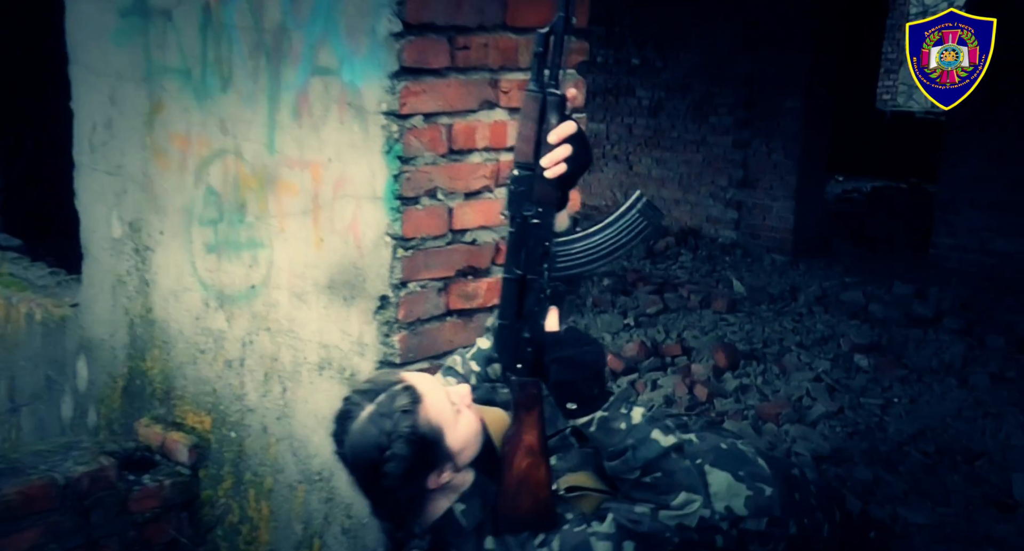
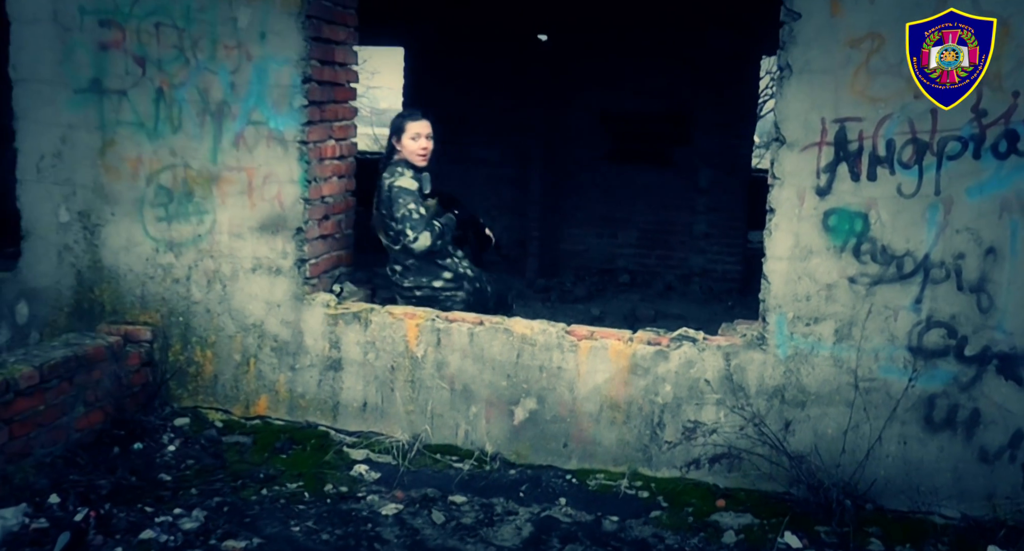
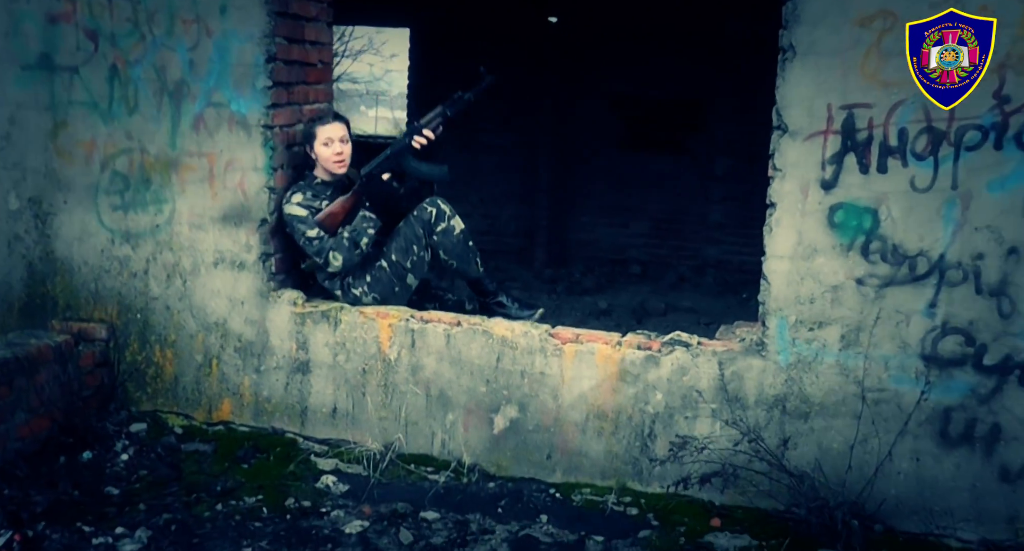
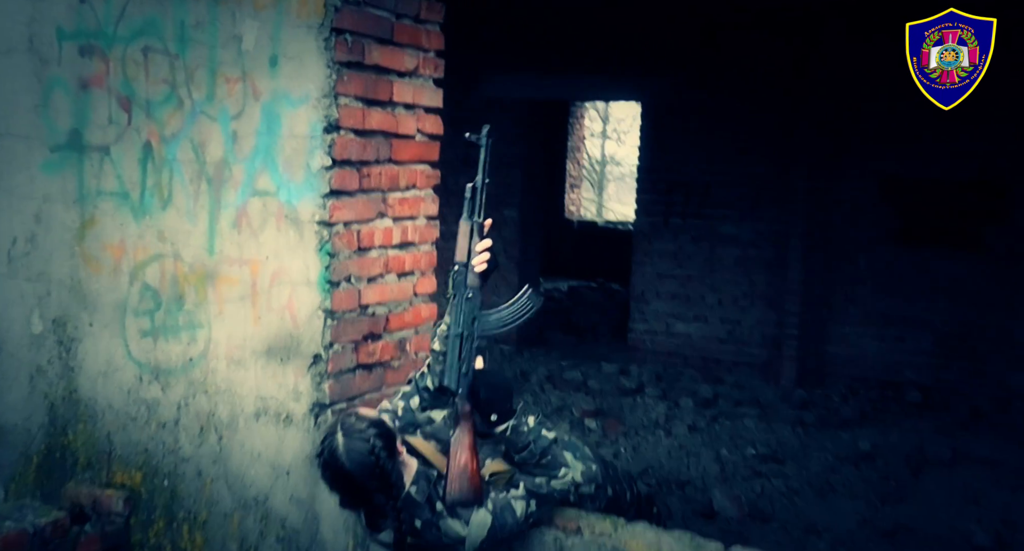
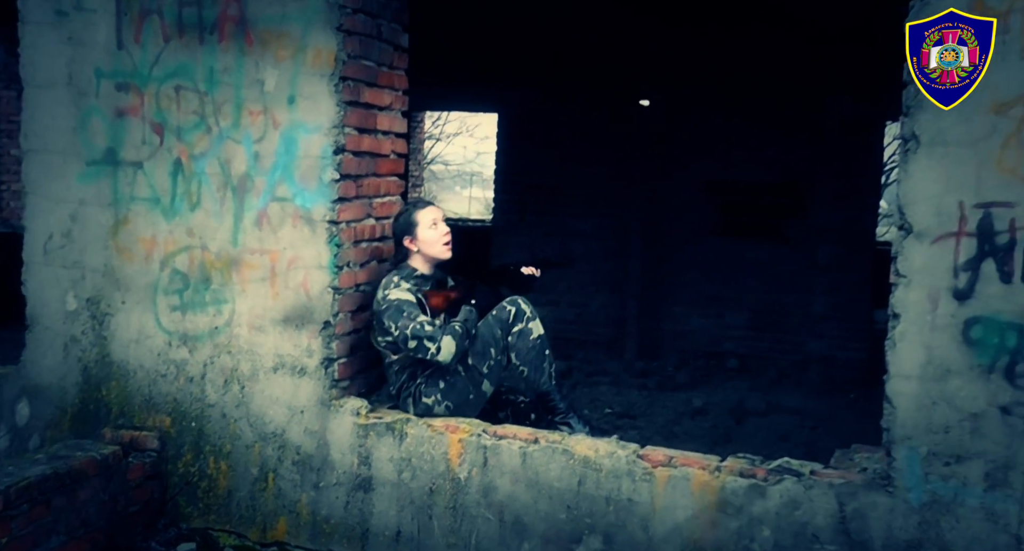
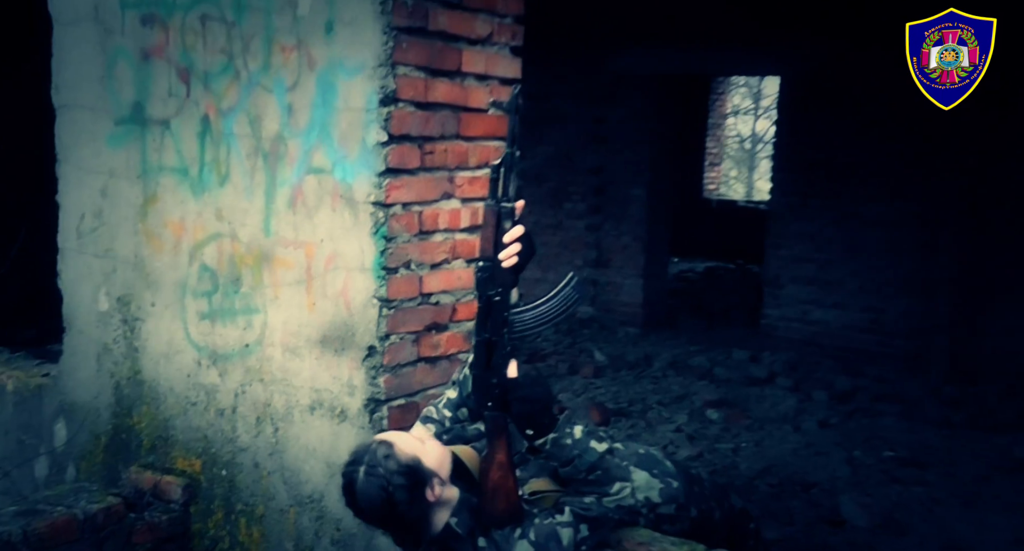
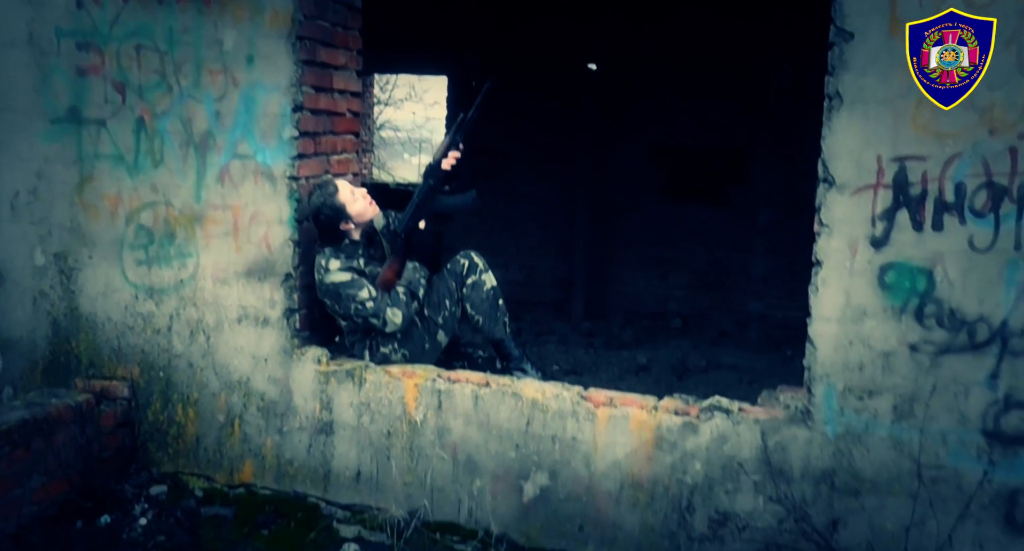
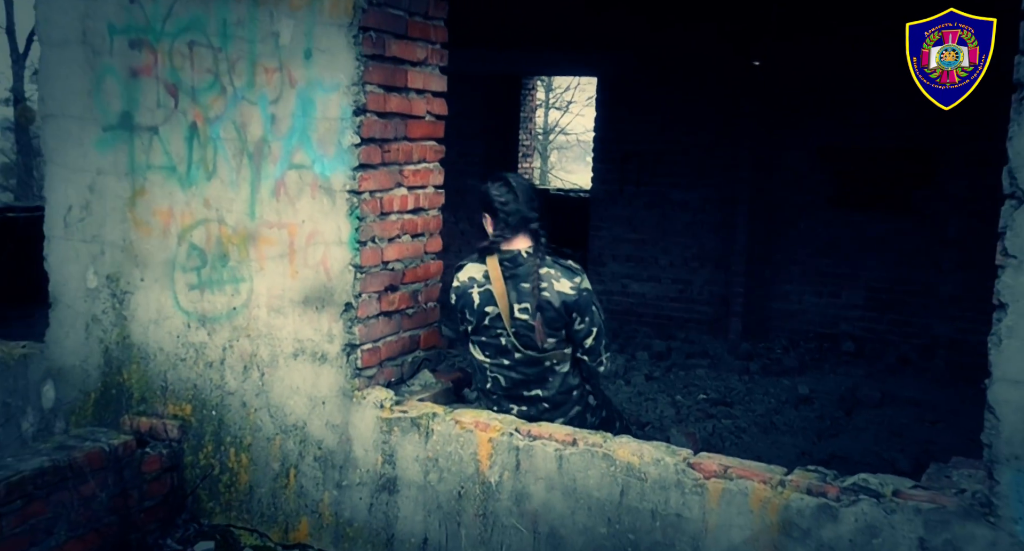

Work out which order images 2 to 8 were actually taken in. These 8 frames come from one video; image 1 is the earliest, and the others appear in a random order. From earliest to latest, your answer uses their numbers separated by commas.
6, 4, 8, 5, 7, 3, 2
